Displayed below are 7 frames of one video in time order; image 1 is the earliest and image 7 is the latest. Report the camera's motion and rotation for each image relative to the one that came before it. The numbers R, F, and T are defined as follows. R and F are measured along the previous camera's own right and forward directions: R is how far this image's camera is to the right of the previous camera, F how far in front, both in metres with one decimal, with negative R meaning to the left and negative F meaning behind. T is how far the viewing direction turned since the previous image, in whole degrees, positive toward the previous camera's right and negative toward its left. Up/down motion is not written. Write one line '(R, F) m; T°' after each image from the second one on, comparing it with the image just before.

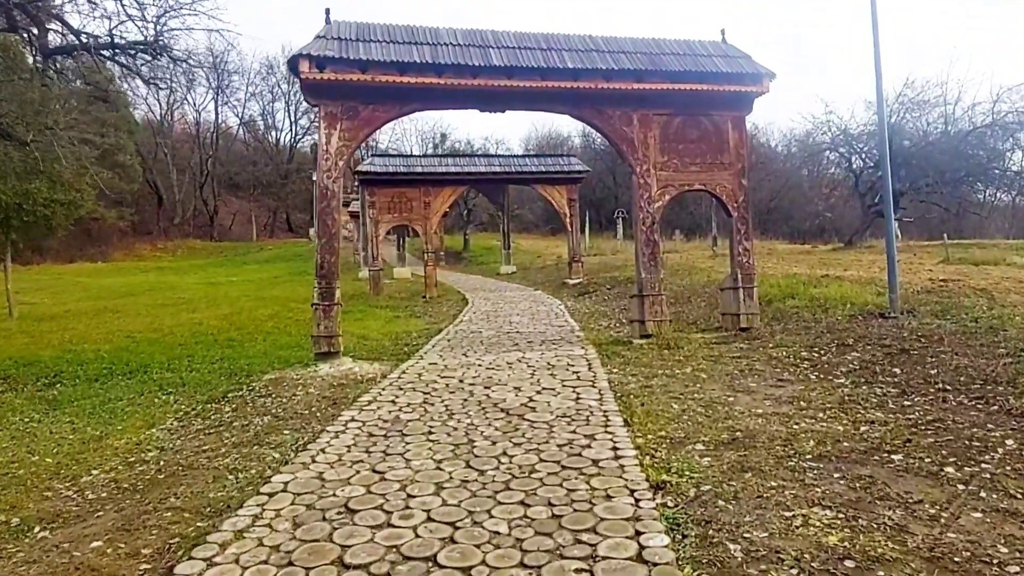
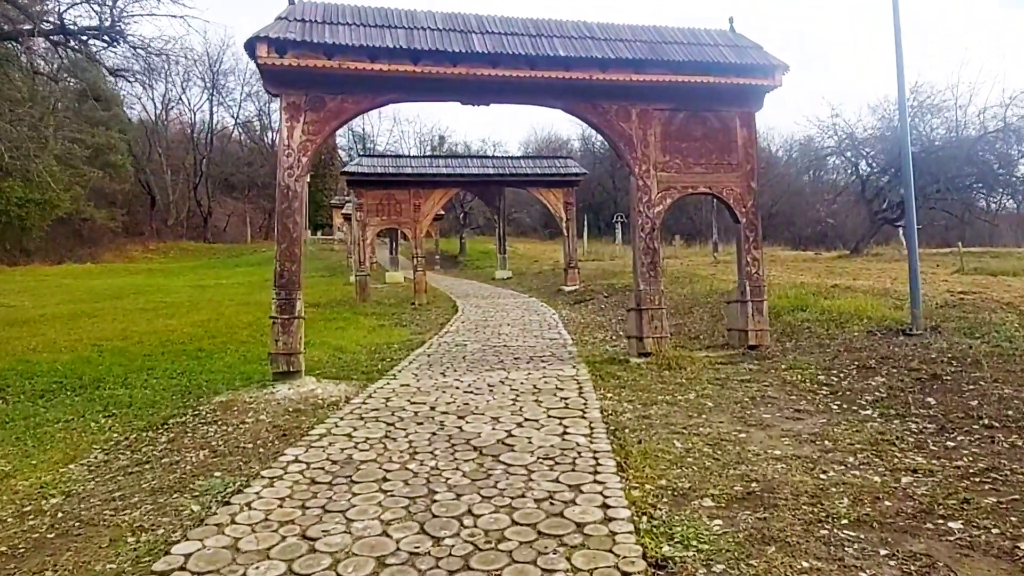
(+0.1, +0.7) m; 0°
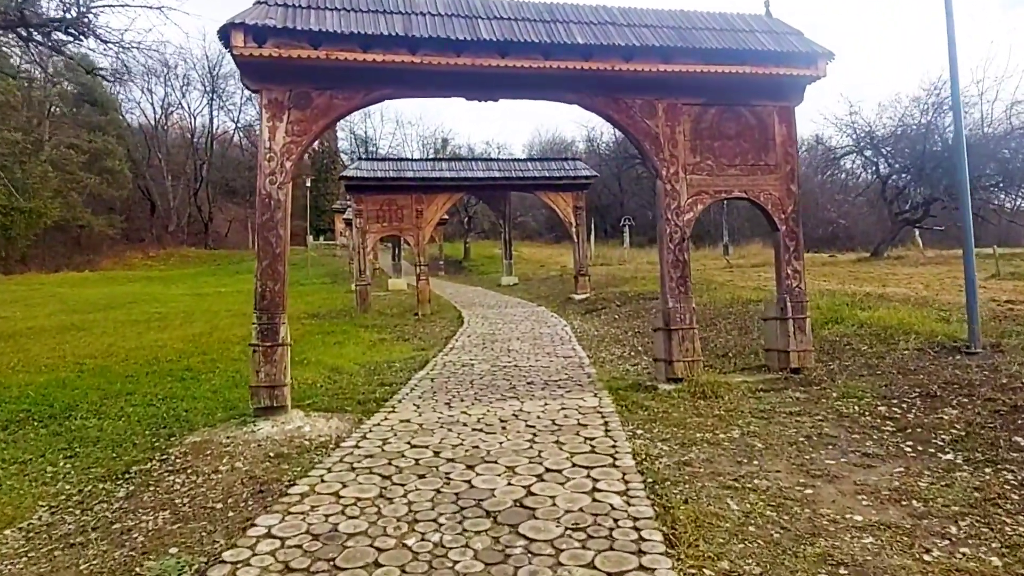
(-0.1, +0.8) m; 0°
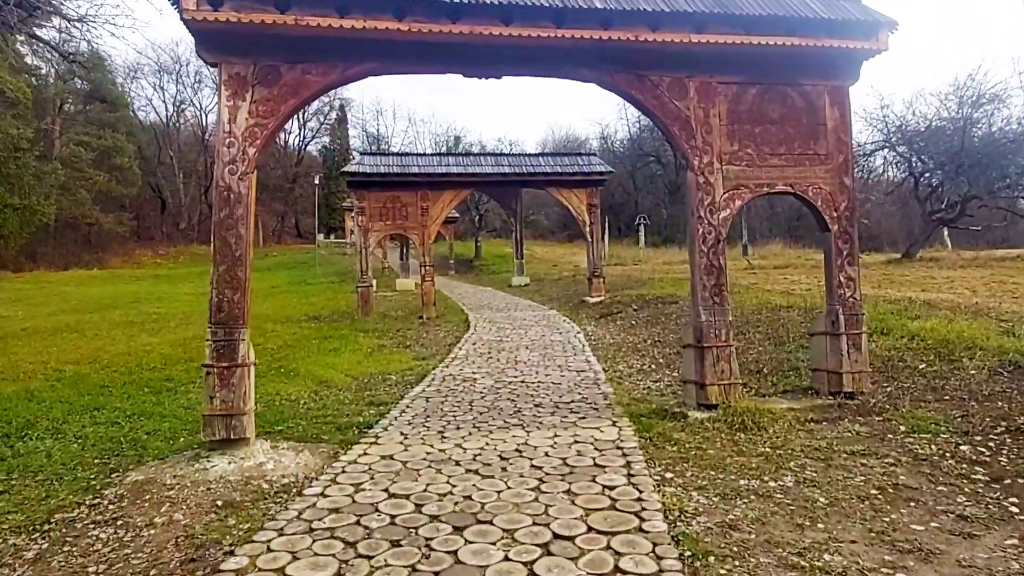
(+0.1, +0.9) m; -1°
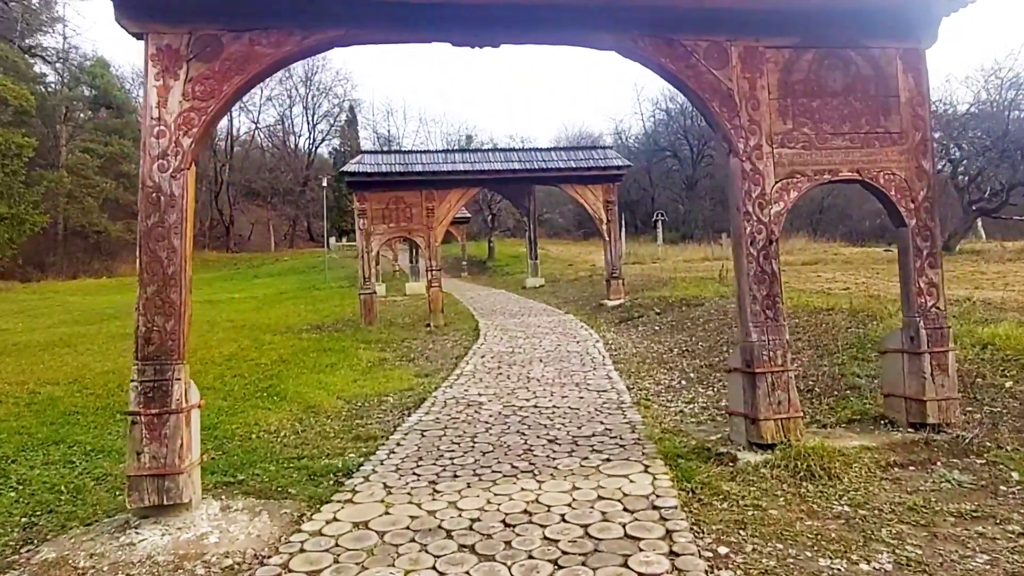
(+0.1, +1.0) m; -1°
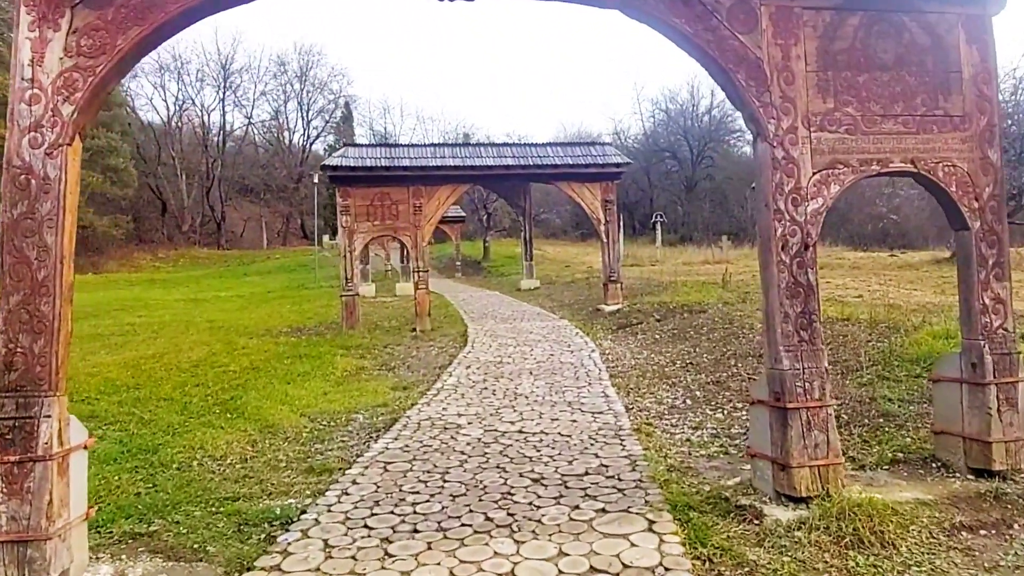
(+0.1, +0.8) m; 0°
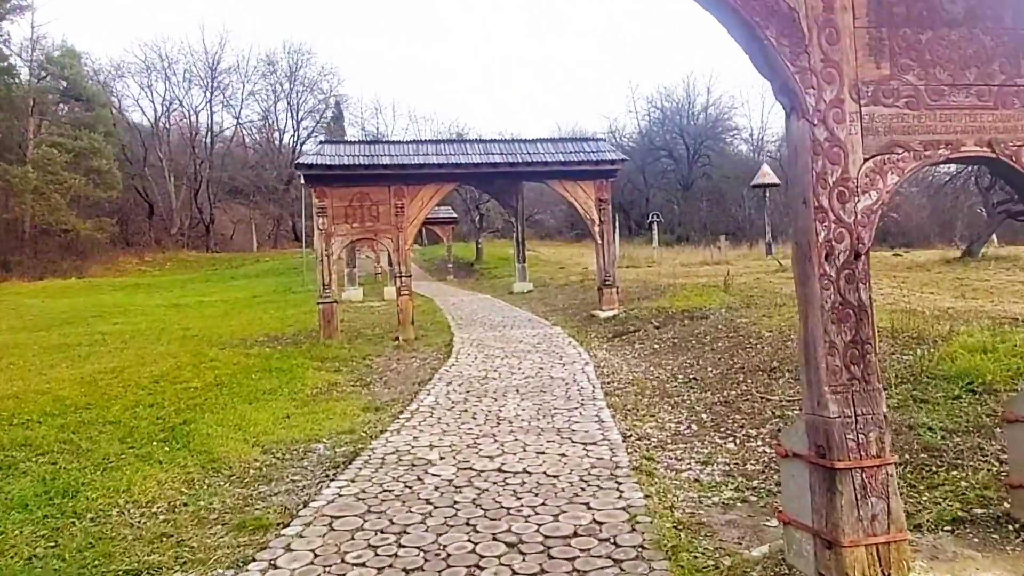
(+0.1, +0.8) m; 0°
